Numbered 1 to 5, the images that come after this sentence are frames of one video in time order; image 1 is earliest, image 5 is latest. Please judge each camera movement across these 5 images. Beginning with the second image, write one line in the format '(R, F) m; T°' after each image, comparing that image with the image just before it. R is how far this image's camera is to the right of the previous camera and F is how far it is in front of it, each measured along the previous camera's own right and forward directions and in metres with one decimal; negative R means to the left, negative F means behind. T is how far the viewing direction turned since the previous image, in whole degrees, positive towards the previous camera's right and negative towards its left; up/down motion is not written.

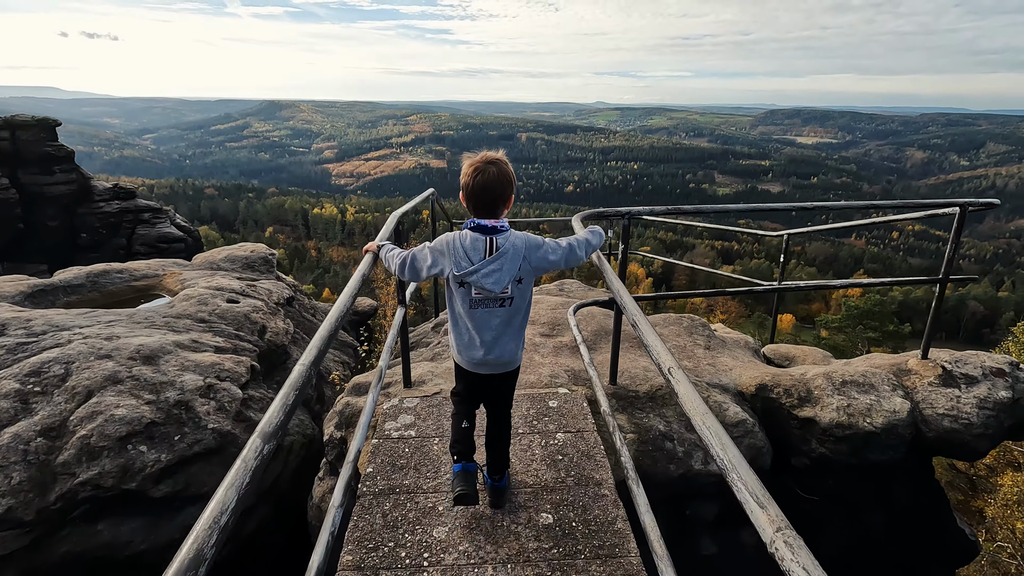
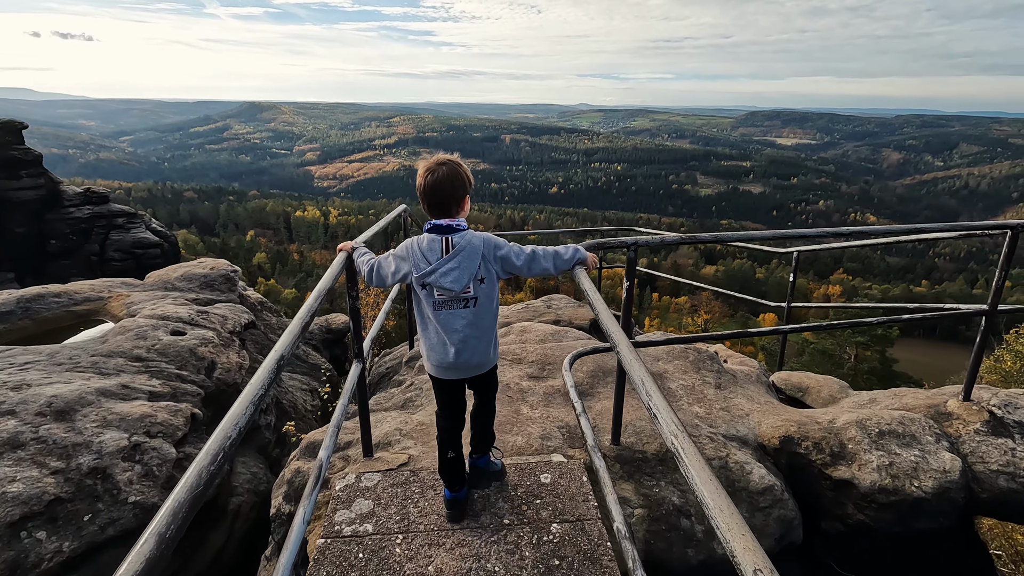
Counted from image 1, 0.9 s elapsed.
(0.0, +0.6) m; +2°
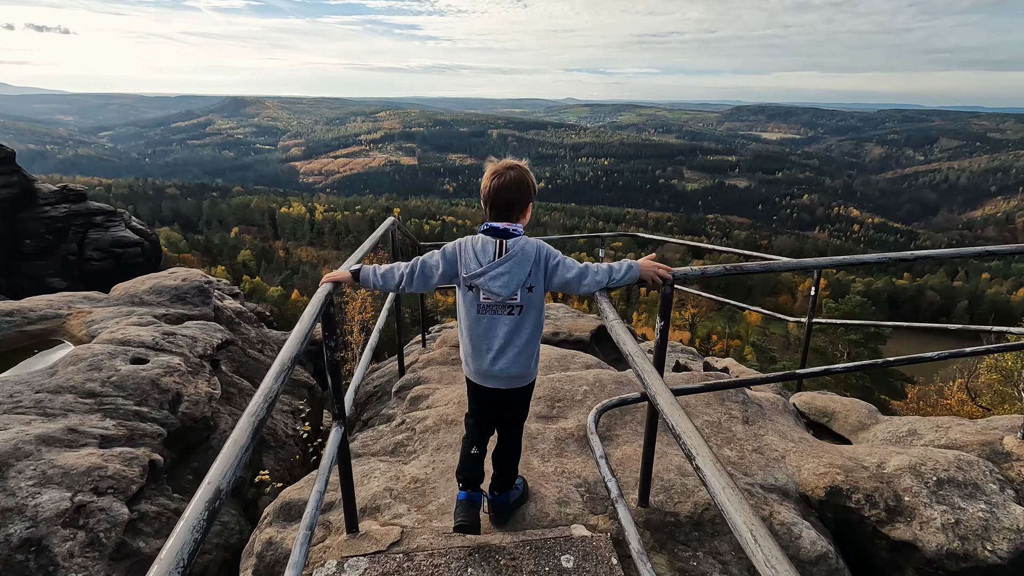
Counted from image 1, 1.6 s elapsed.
(-0.1, +0.5) m; +1°
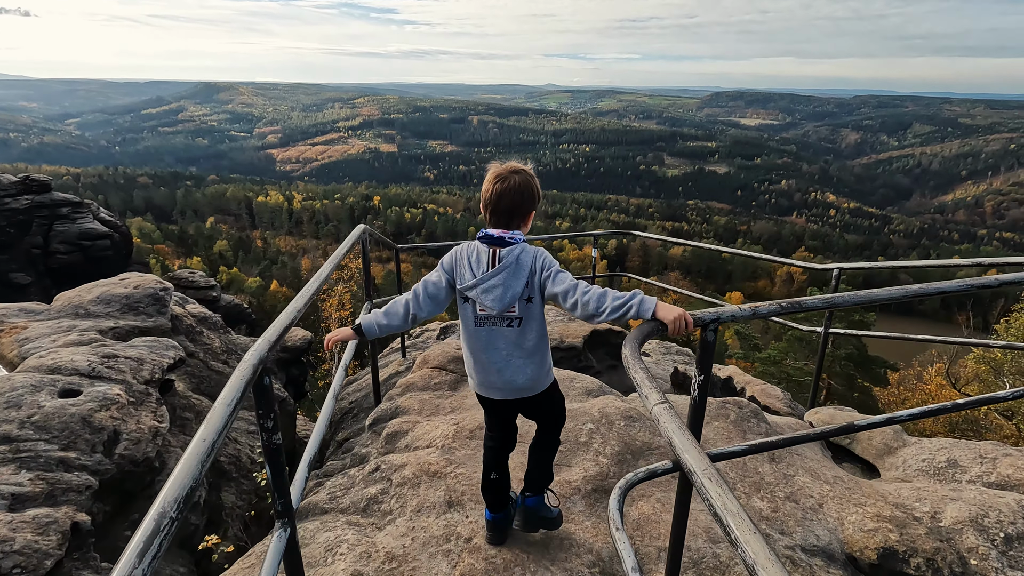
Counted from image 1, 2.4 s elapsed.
(0.0, +0.5) m; +2°
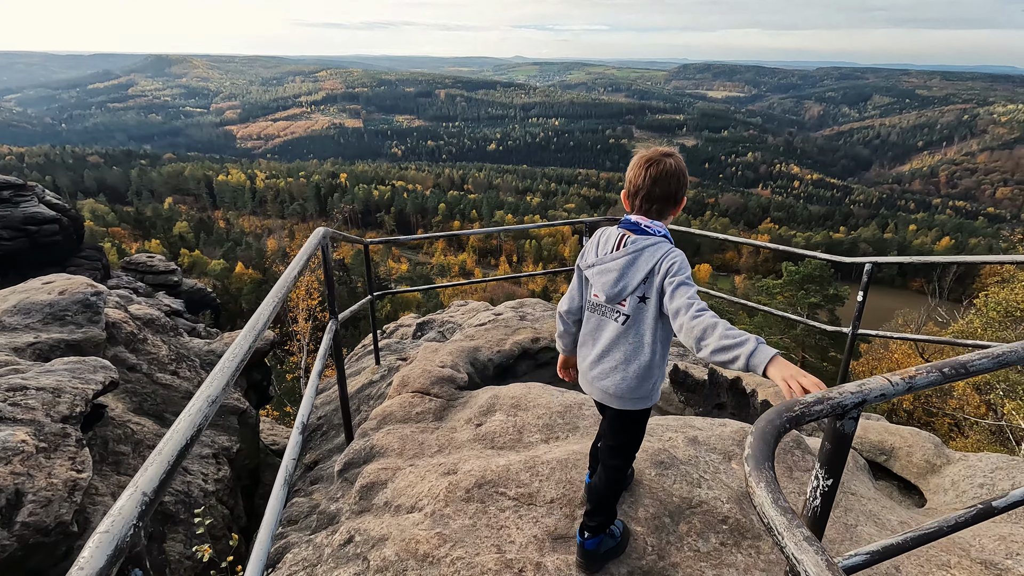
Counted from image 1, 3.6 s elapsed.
(-0.1, +0.7) m; +3°
